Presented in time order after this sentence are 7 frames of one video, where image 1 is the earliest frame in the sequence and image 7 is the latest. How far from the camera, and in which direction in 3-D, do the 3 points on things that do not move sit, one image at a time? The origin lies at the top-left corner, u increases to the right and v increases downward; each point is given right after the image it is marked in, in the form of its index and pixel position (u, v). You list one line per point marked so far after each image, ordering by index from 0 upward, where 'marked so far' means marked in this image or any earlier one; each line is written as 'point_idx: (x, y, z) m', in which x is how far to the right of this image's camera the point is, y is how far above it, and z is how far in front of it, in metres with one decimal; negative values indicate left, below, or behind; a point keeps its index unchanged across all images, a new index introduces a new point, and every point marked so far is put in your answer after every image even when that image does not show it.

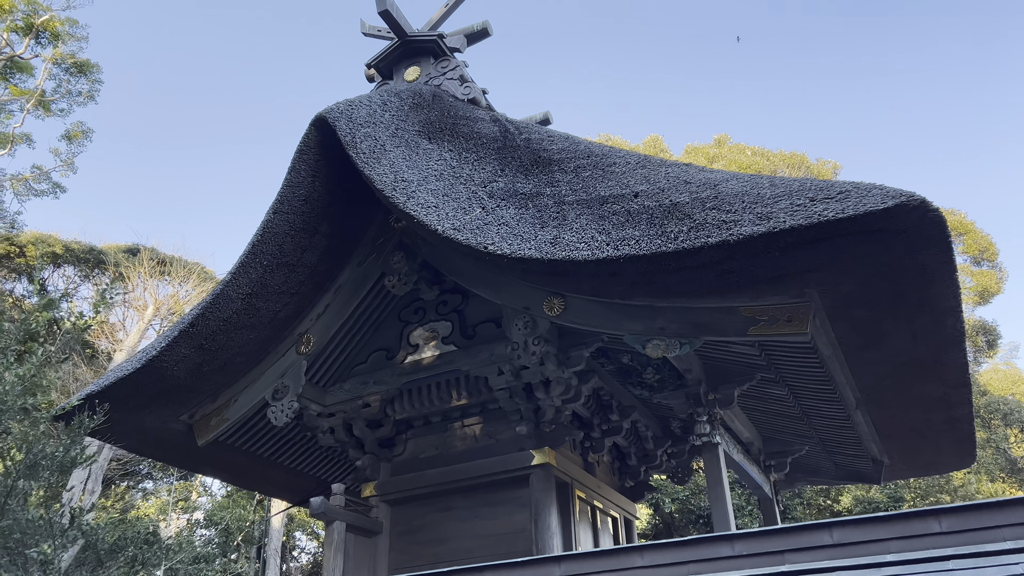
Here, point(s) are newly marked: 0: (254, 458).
0: (-2.6, -1.7, +7.6) m
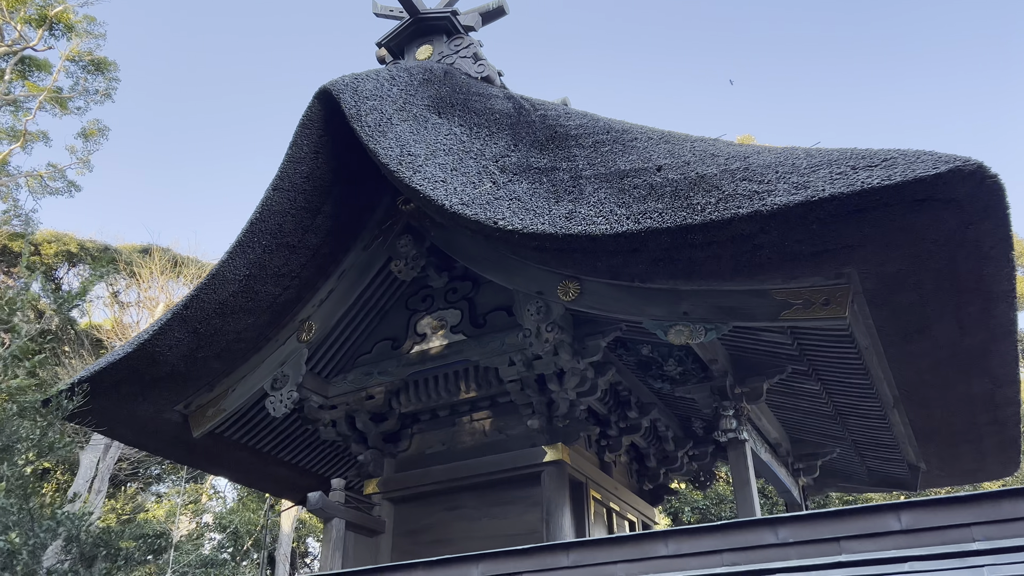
0: (-2.5, -1.6, +7.3) m
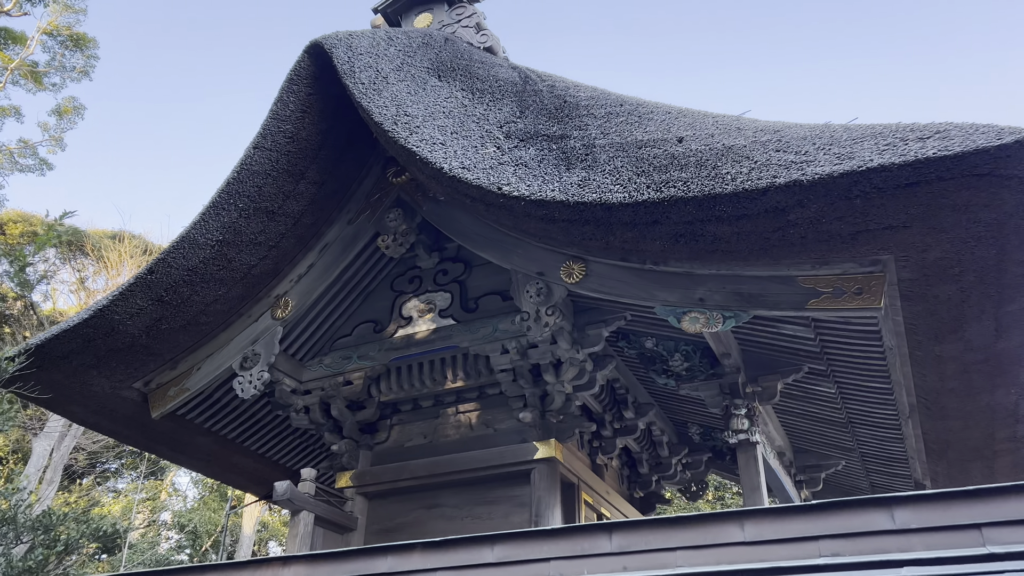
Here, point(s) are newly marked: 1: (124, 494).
0: (-2.6, -1.4, +6.8) m
1: (-10.0, -5.3, +19.4) m
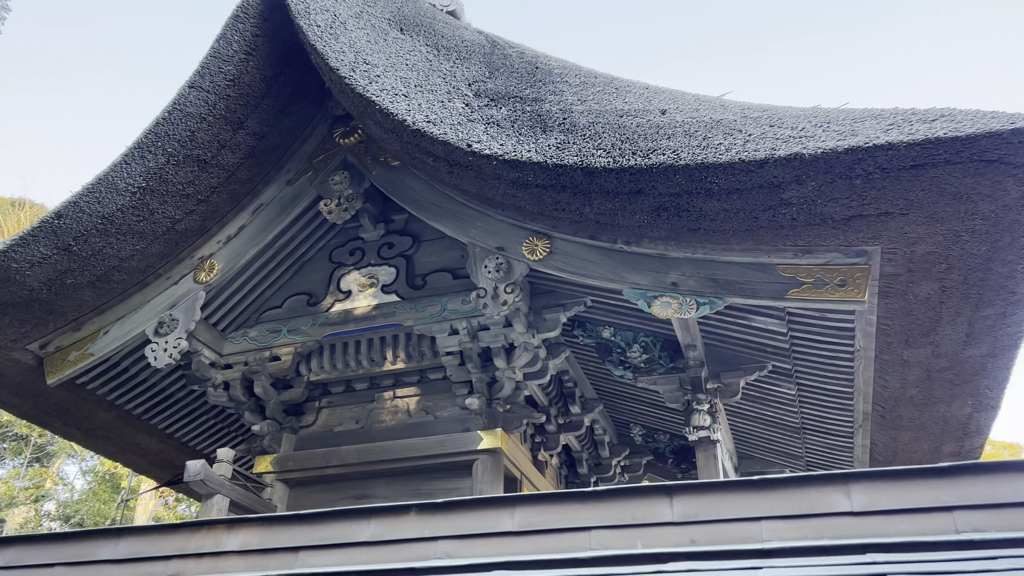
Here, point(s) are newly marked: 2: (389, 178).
0: (-3.2, -1.0, +6.1) m
1: (-11.9, -4.5, +17.9) m
2: (-0.9, +0.8, +5.4) m
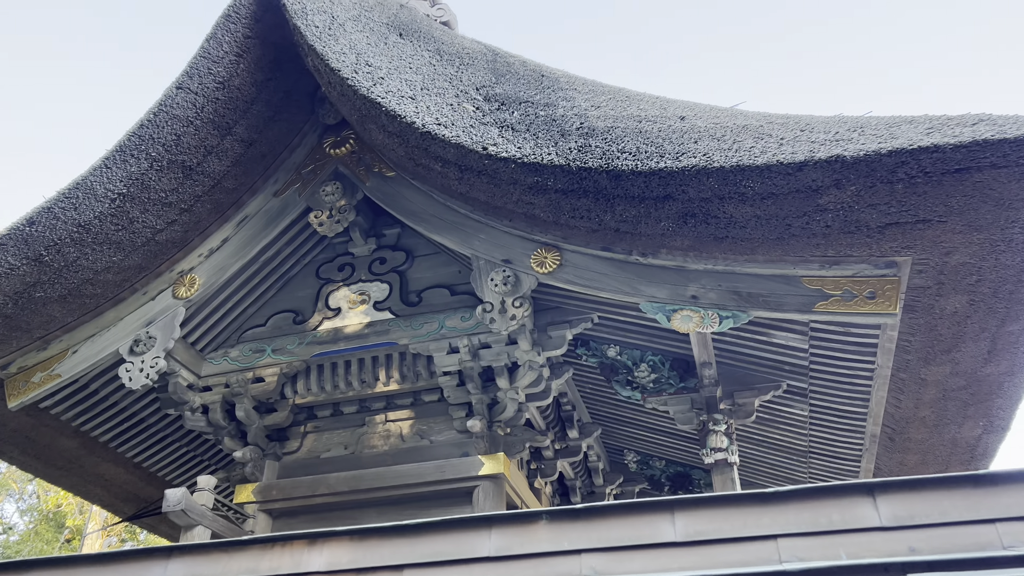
0: (-3.2, -1.1, +5.6) m
1: (-12.6, -5.1, +16.8) m
2: (-0.9, +0.7, +5.2) m
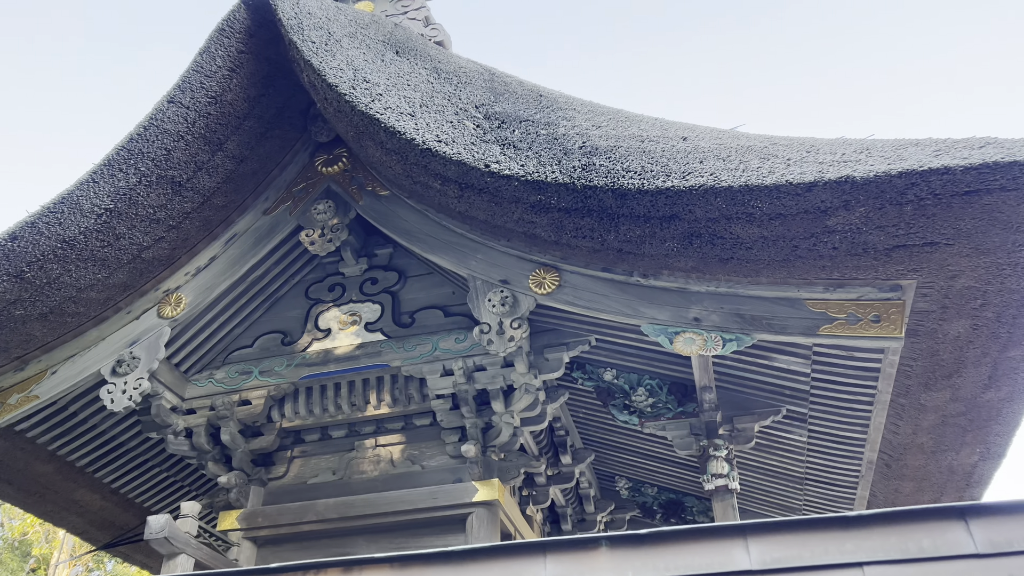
0: (-3.2, -1.3, +5.4) m
1: (-12.9, -5.5, +16.2) m
2: (-0.9, +0.5, +5.1) m
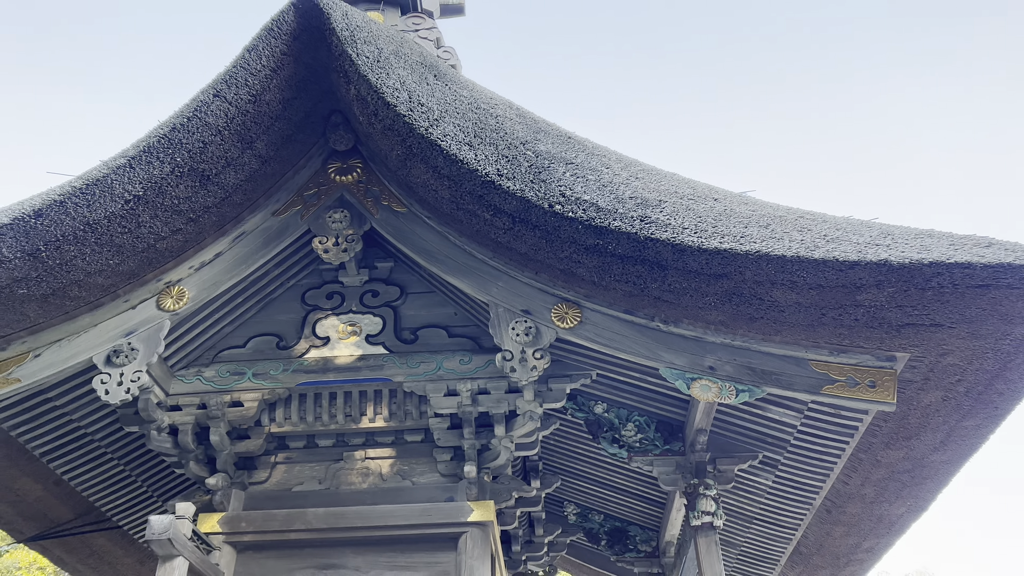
0: (-3.3, -1.1, +5.1) m
1: (-14.9, -4.4, +14.3) m
2: (-0.8, +0.4, +5.2) m
